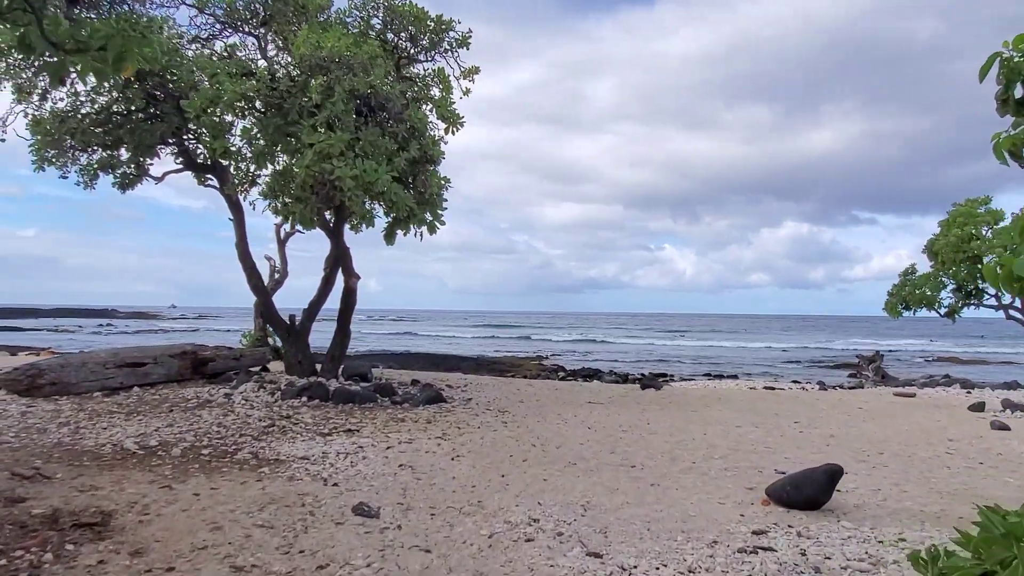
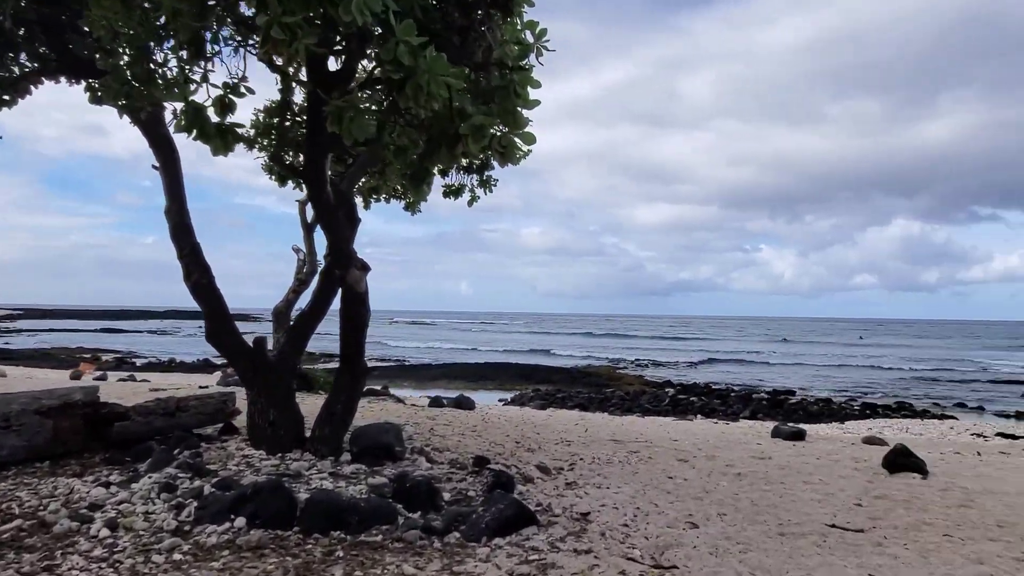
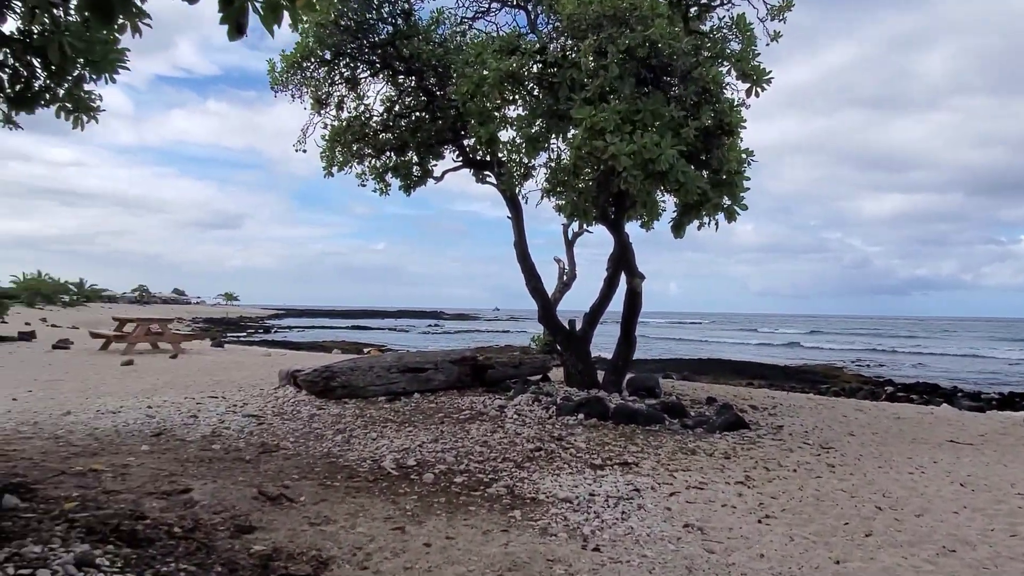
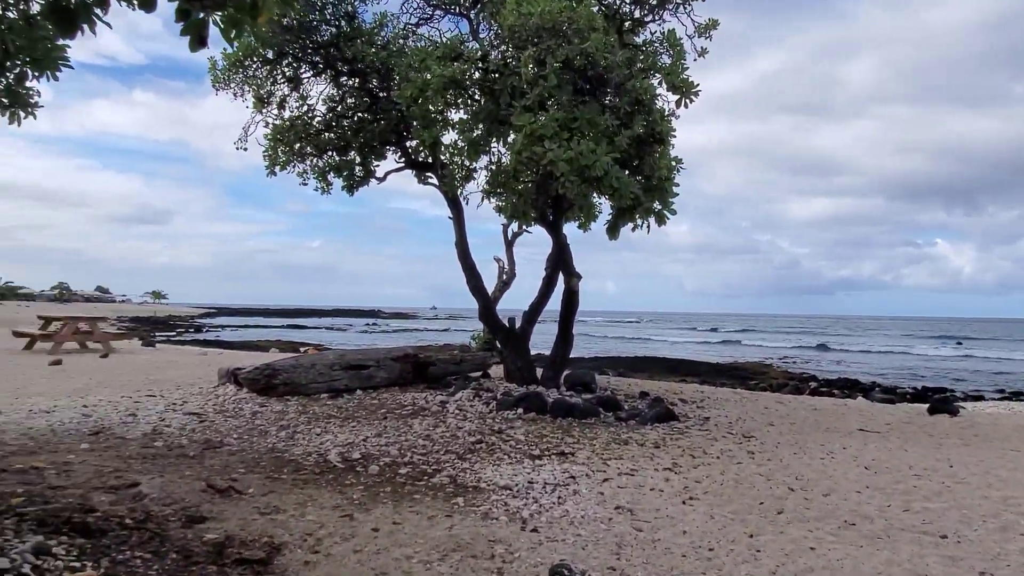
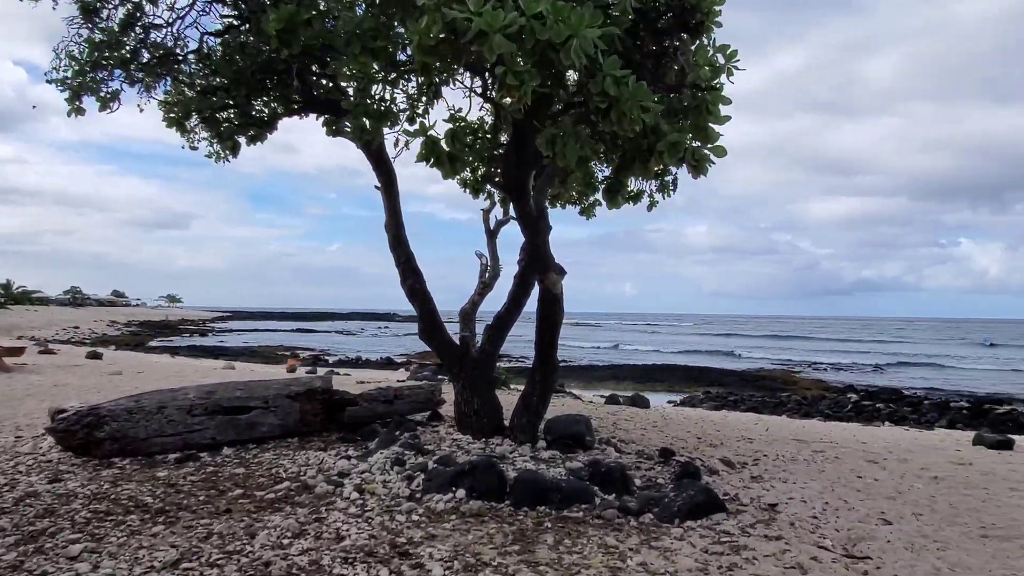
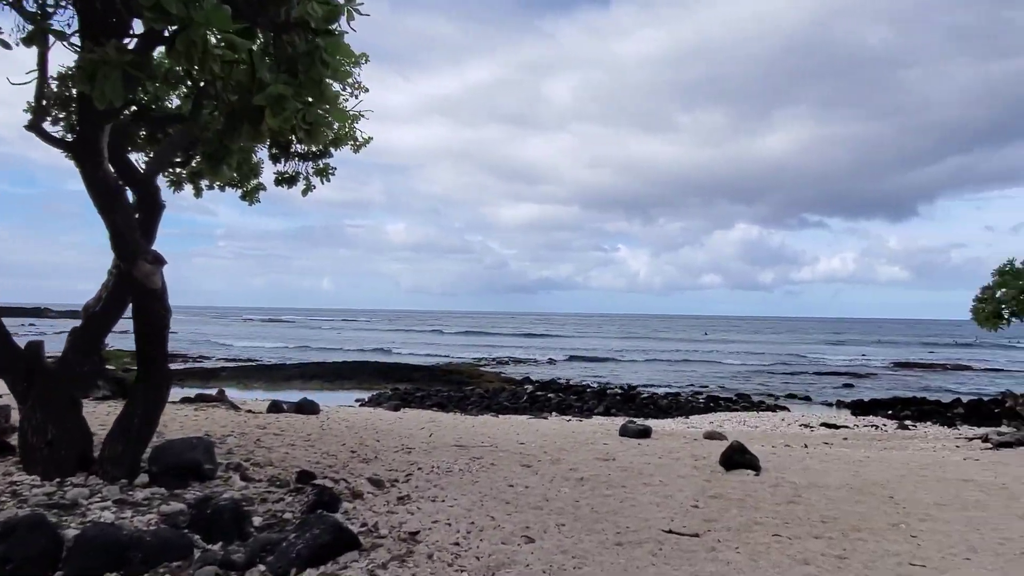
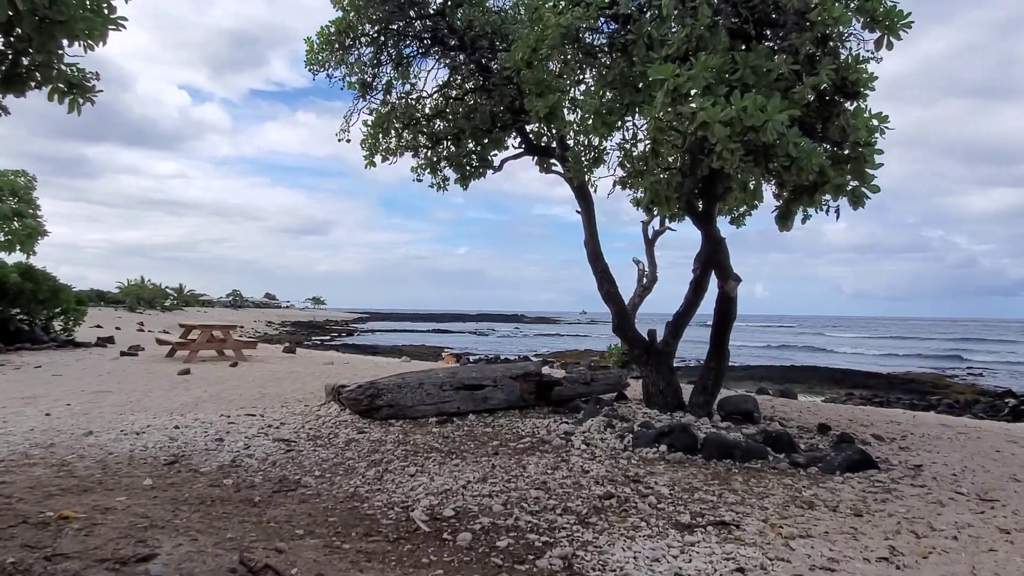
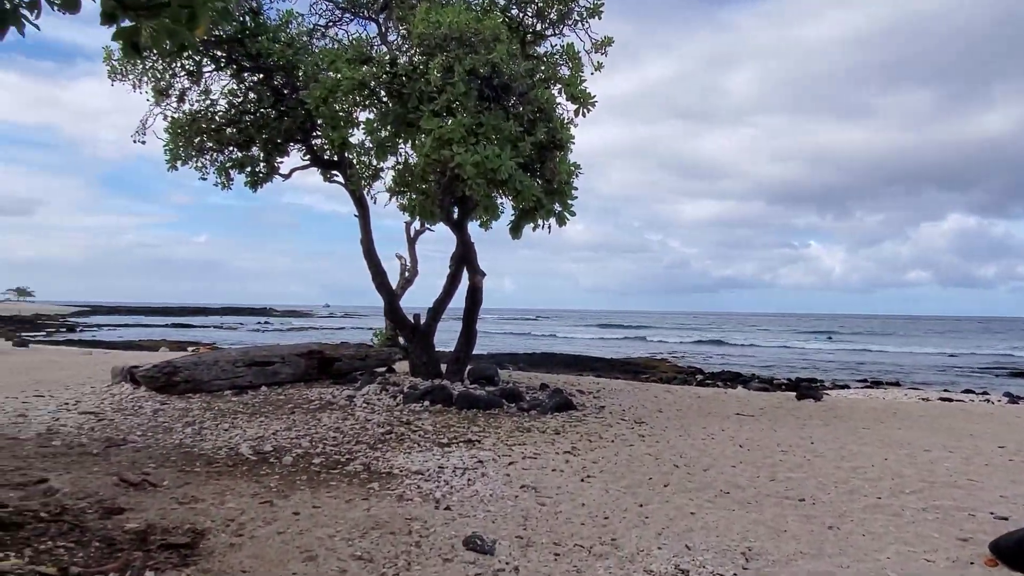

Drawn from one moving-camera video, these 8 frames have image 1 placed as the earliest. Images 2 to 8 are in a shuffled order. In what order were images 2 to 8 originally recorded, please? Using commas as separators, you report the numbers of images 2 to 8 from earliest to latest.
8, 4, 3, 7, 5, 2, 6
